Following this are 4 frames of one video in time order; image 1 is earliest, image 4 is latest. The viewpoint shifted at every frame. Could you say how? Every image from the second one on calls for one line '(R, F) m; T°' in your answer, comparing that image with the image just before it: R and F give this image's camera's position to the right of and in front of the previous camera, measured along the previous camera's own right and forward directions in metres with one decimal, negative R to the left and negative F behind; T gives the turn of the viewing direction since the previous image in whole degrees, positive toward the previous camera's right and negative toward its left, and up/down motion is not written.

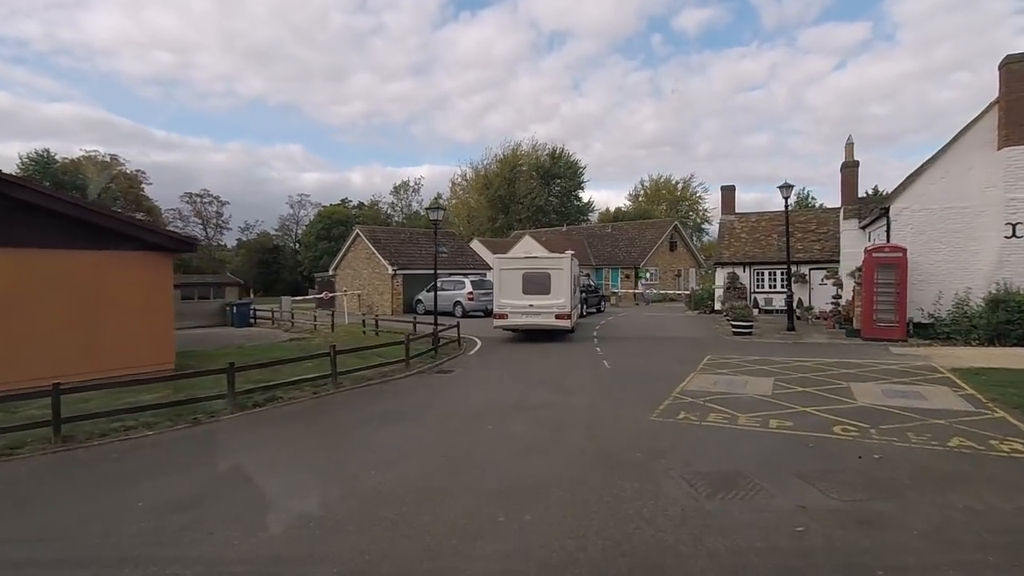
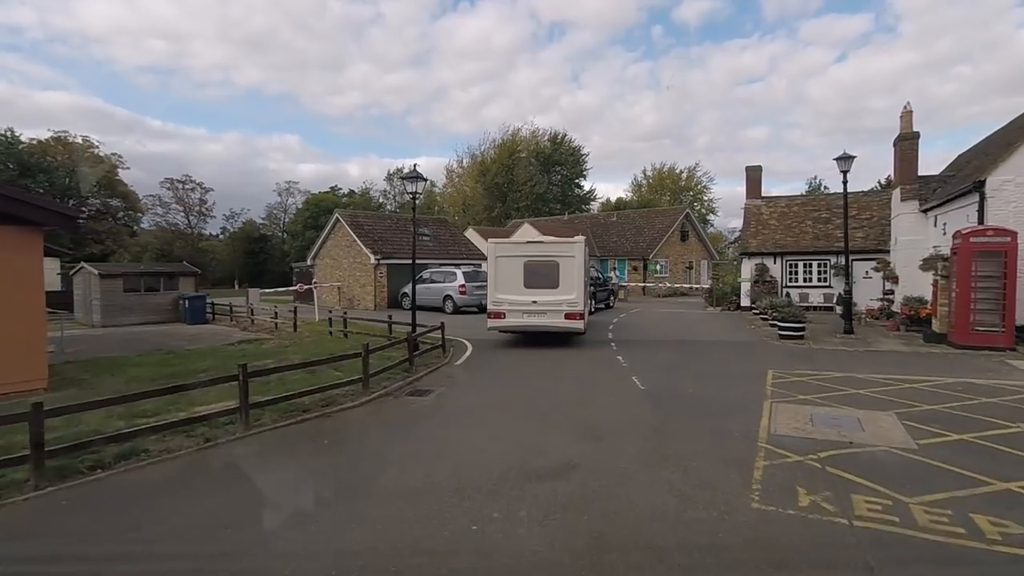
(0.0, +4.1) m; 0°
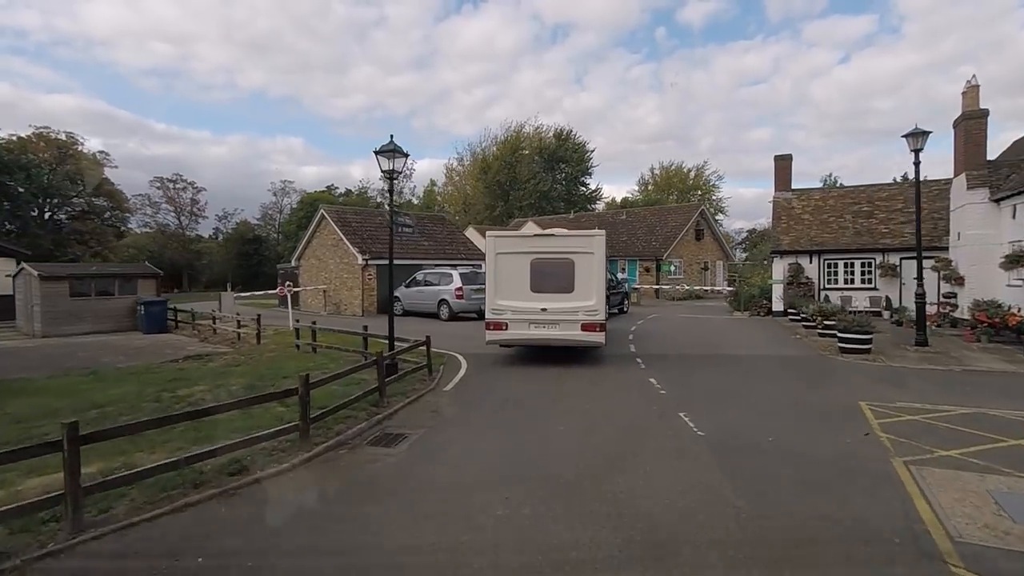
(0.0, +3.2) m; 0°
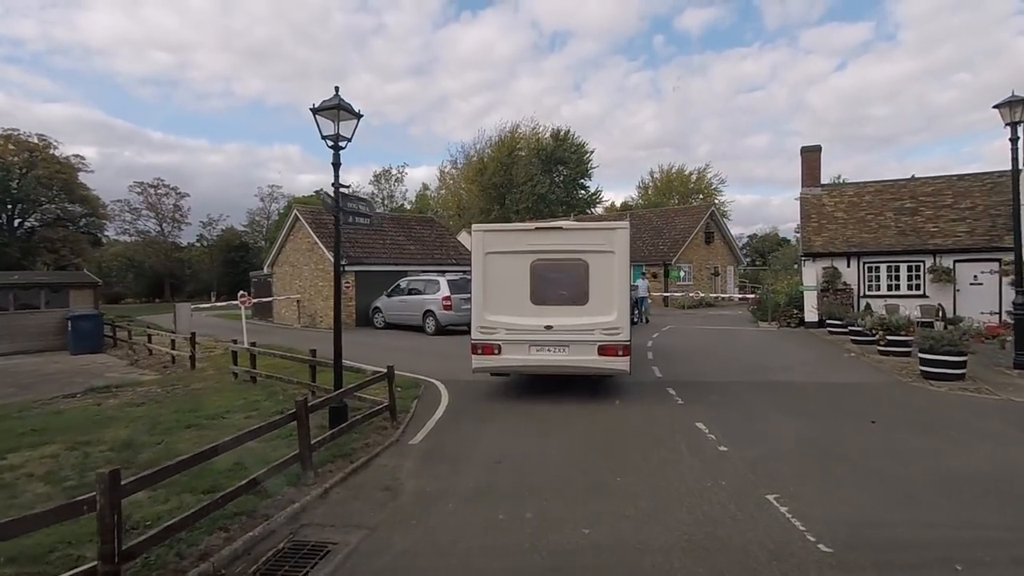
(+0.1, +3.3) m; 0°
